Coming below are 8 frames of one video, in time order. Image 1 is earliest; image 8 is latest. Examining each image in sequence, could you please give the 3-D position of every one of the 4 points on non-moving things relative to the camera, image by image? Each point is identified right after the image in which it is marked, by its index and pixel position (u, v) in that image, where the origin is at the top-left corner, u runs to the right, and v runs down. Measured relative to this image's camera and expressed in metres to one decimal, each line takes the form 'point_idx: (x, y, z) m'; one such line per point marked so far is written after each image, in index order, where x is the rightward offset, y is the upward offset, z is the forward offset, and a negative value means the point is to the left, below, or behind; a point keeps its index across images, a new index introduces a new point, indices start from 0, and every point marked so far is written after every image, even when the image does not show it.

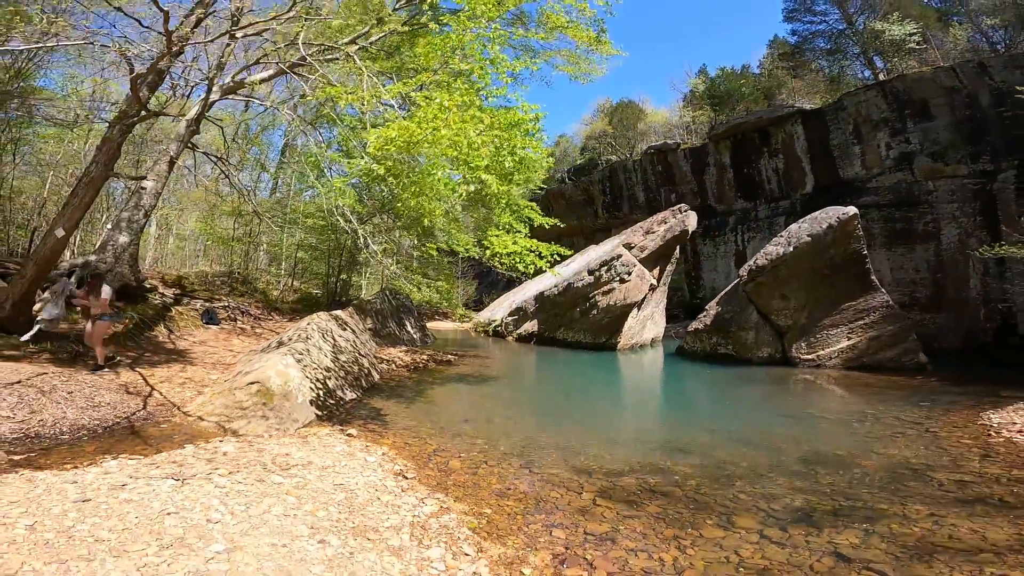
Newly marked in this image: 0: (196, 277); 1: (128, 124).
0: (-7.0, +0.3, +10.7) m
1: (-4.5, +2.0, +5.7) m
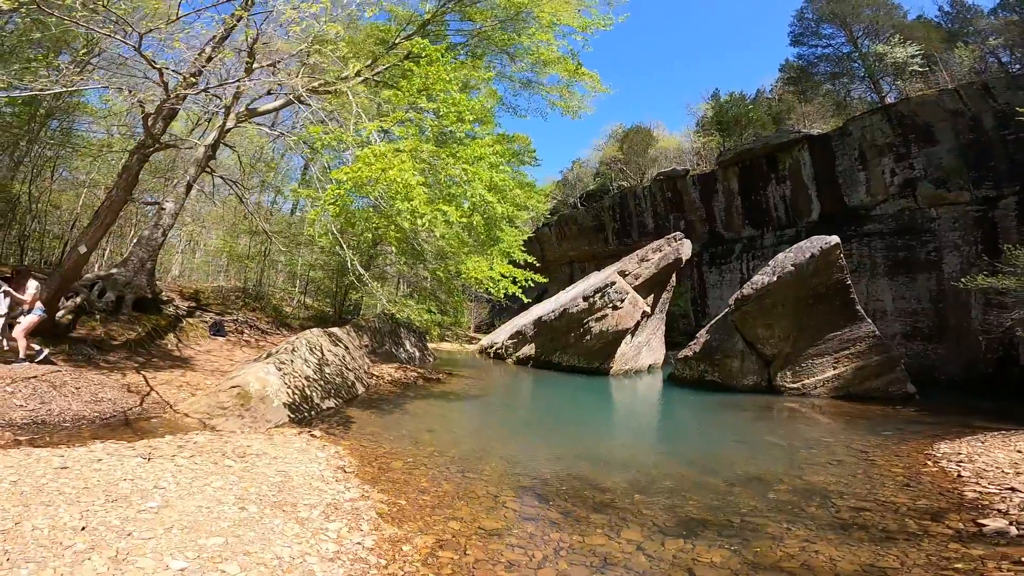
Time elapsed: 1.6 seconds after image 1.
0: (-7.2, -0.1, +11.8) m
1: (-5.1, +1.9, +6.7) m
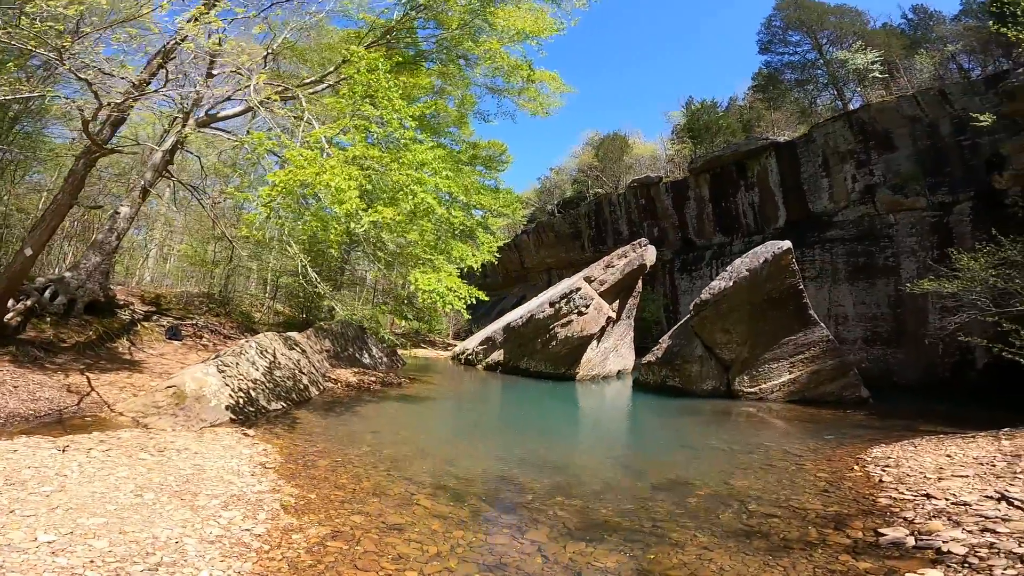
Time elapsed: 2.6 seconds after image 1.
0: (-8.2, -0.2, +11.9) m
1: (-6.0, +1.8, +6.9) m
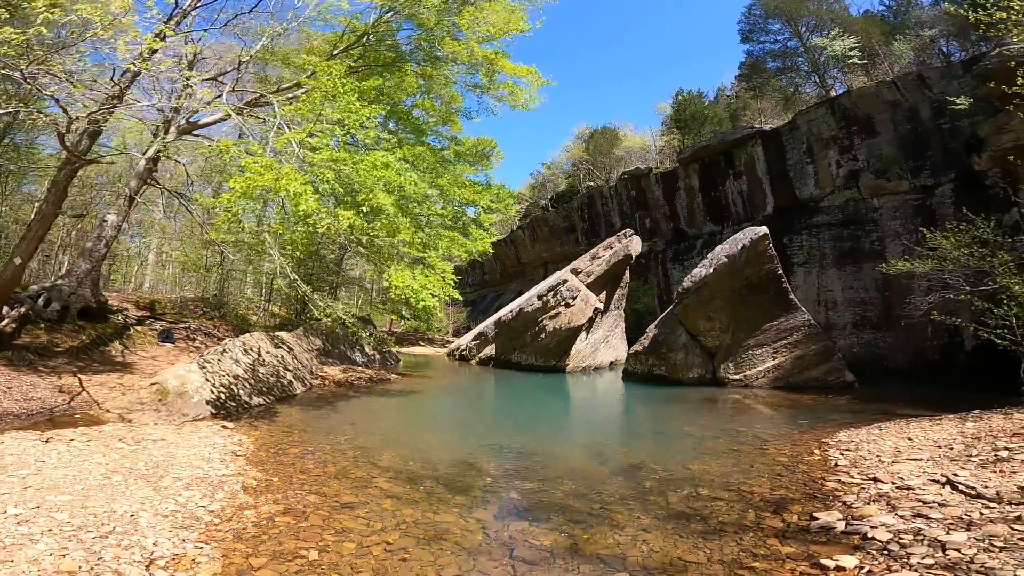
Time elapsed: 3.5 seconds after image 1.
0: (-8.5, -0.4, +12.3) m
1: (-6.5, +1.7, +7.3) m
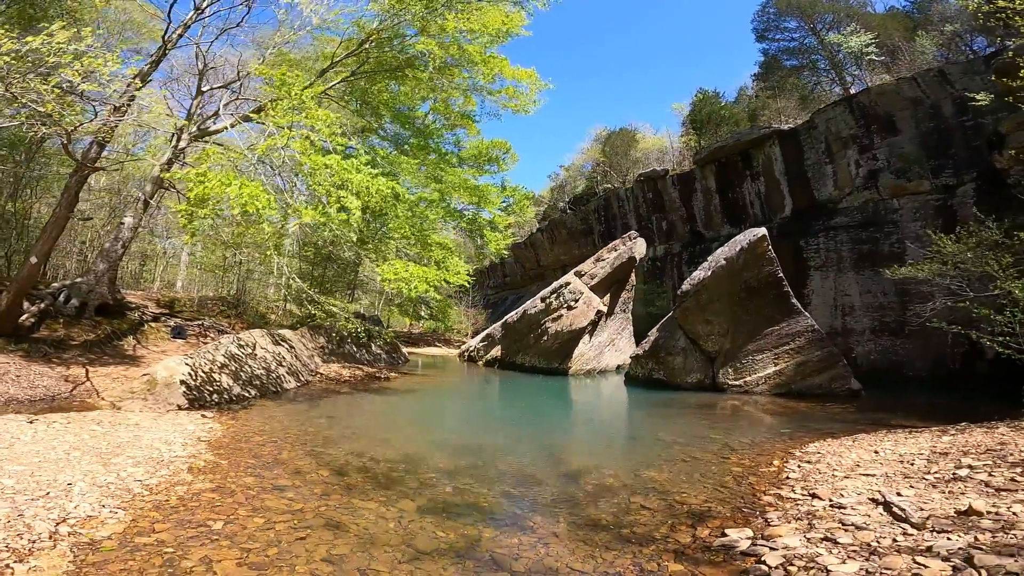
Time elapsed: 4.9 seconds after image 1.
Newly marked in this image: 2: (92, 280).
0: (-8.6, -0.4, +13.2) m
1: (-7.0, +1.7, +8.1) m
2: (-8.1, +0.2, +9.4) m
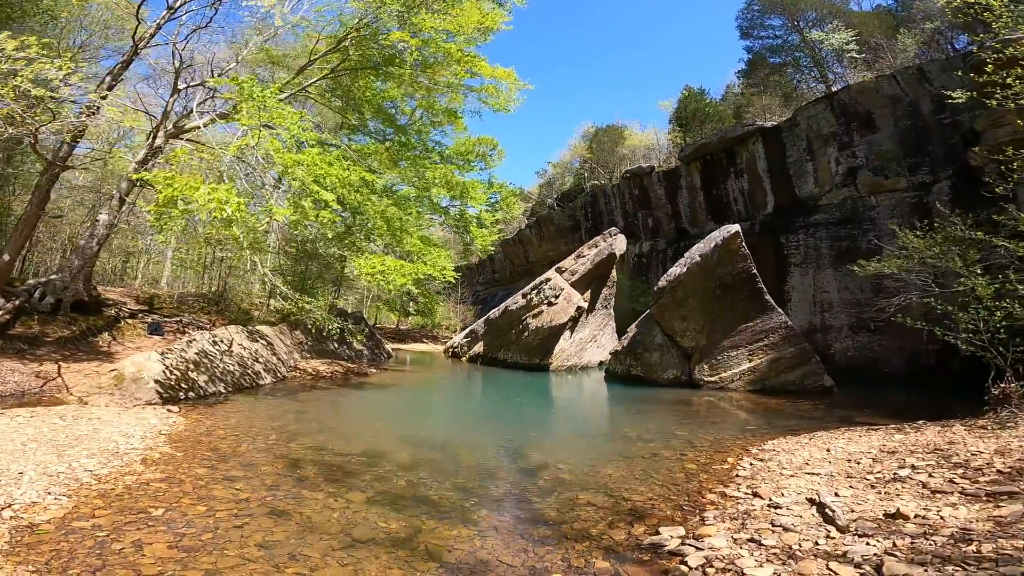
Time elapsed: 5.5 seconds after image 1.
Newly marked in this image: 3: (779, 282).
0: (-9.2, -0.3, +13.3) m
1: (-7.5, +1.8, +8.1) m
2: (-8.6, +0.2, +9.5) m
3: (+8.7, +0.2, +15.9) m
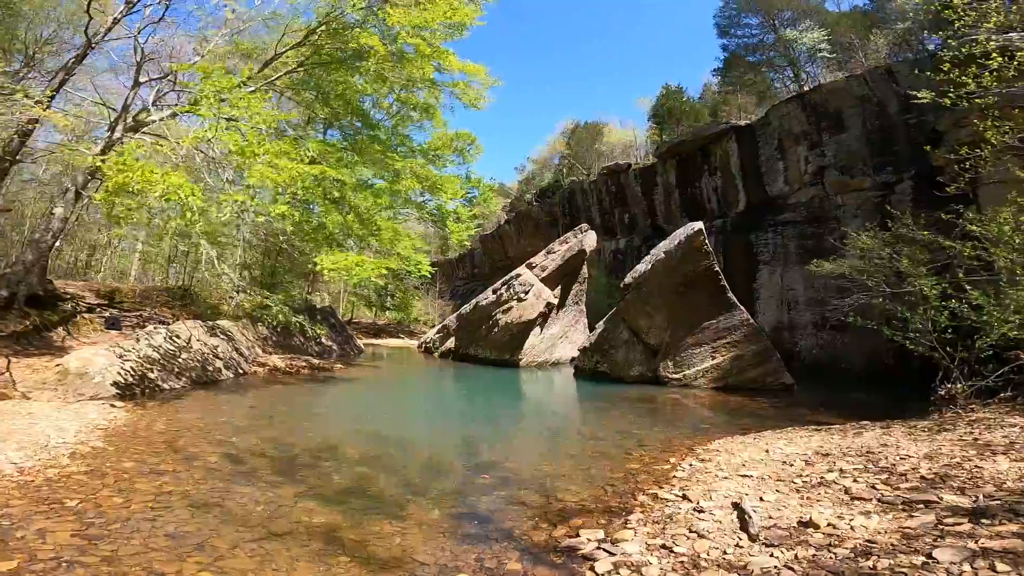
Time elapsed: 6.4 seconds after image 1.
0: (-10.0, -0.1, +13.2) m
1: (-8.3, +1.9, +8.0) m
2: (-9.4, +0.3, +9.4) m
3: (+7.8, +0.3, +16.0) m
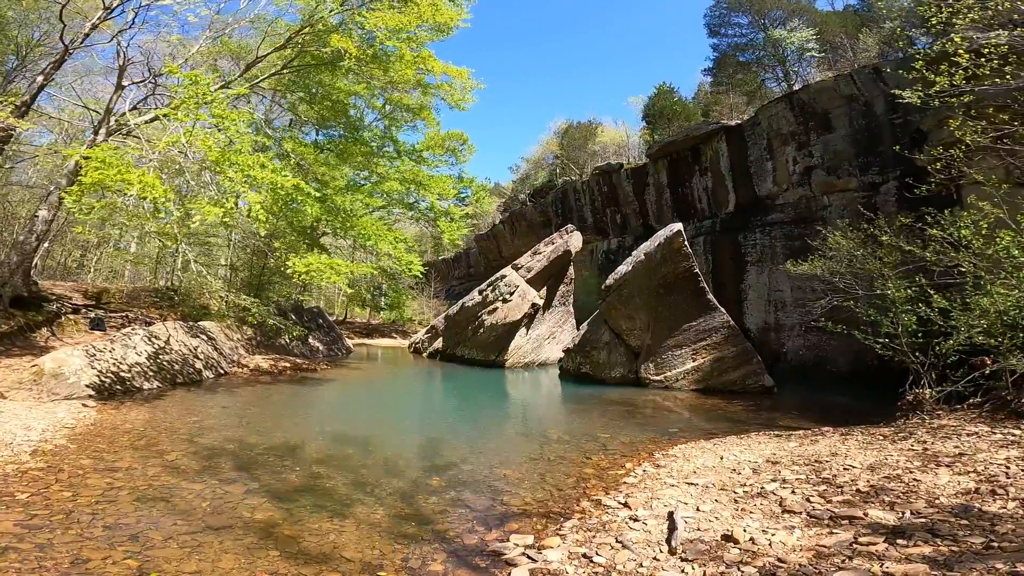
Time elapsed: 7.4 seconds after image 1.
0: (-10.5, -0.1, +13.4) m
1: (-8.8, +1.8, +8.2) m
2: (-9.9, +0.3, +9.6) m
3: (+7.4, +0.2, +16.0) m
